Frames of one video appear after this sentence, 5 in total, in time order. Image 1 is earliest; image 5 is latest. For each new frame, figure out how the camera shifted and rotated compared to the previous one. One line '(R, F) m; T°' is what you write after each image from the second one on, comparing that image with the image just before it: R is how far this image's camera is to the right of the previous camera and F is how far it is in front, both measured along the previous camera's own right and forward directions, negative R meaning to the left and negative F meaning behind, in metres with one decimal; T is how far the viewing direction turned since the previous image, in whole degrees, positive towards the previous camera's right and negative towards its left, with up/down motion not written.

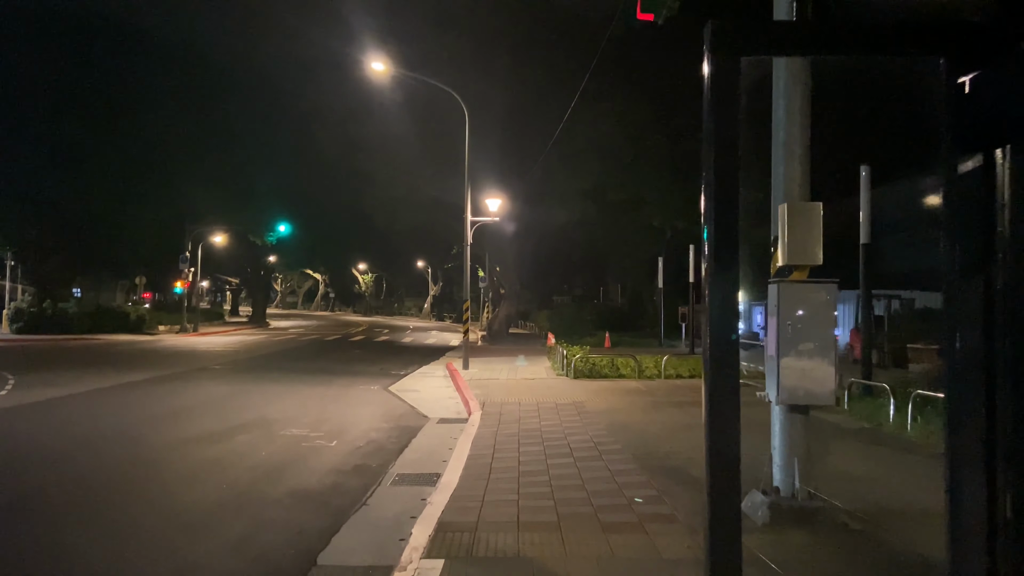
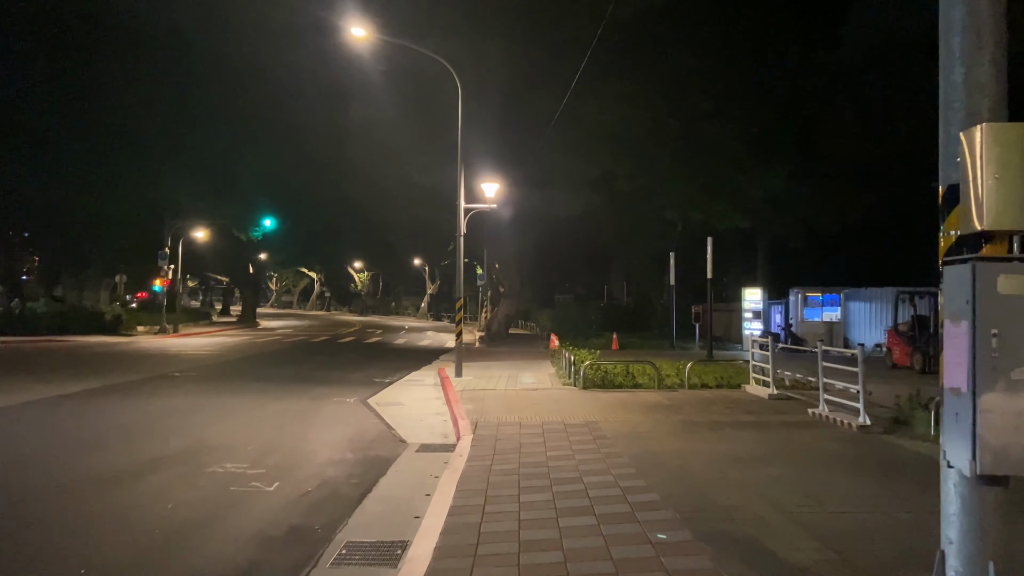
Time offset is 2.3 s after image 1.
(0.0, +2.4) m; 0°
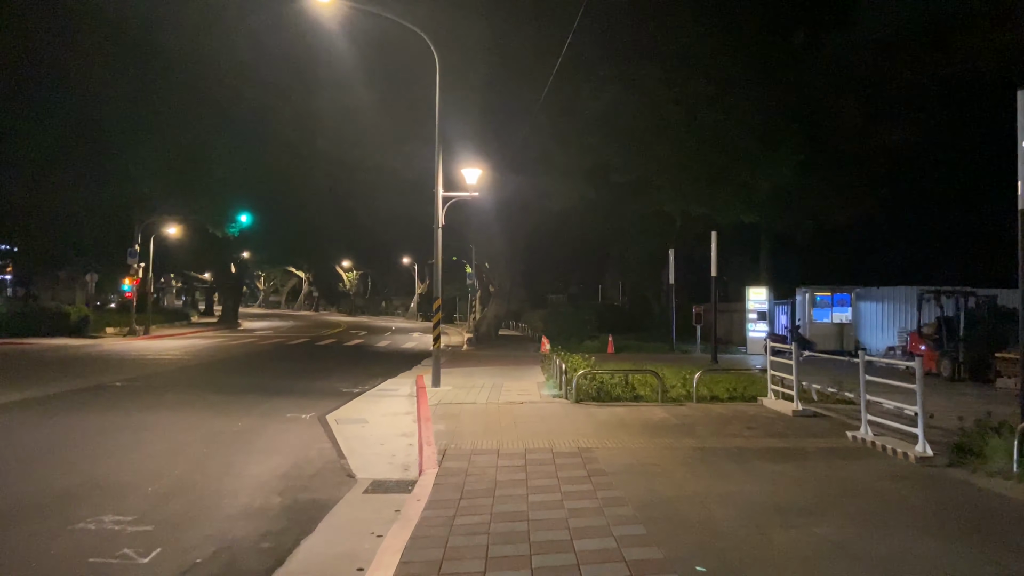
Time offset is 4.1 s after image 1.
(+0.2, +2.0) m; 0°
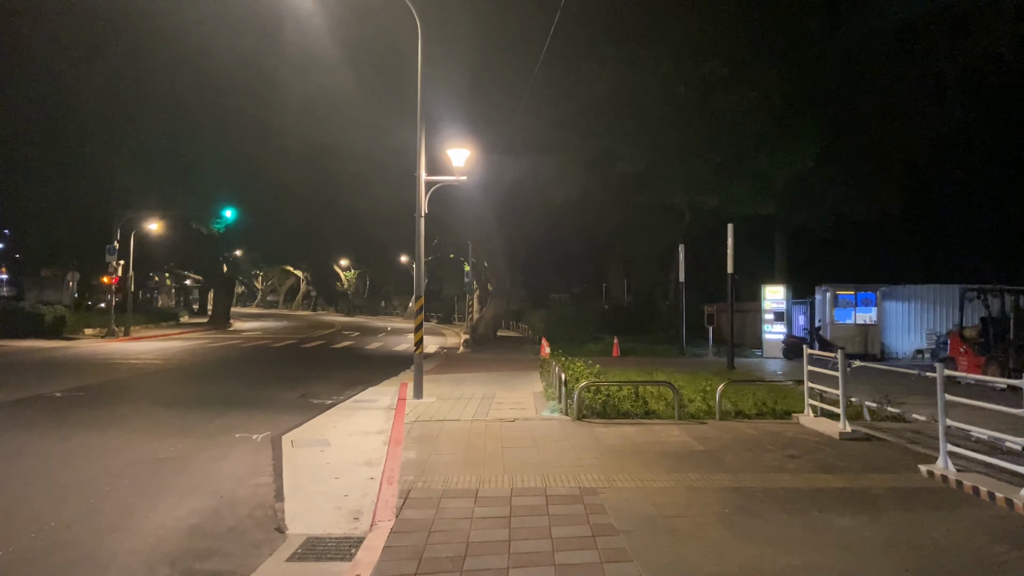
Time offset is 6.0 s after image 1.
(+0.2, +2.0) m; 0°
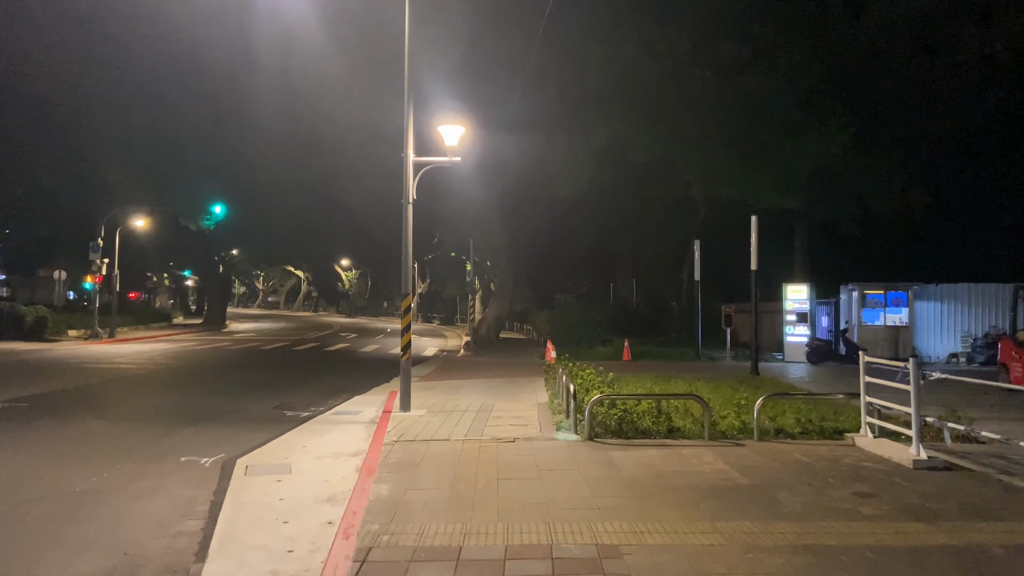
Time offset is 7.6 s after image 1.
(+0.1, +1.8) m; 0°
